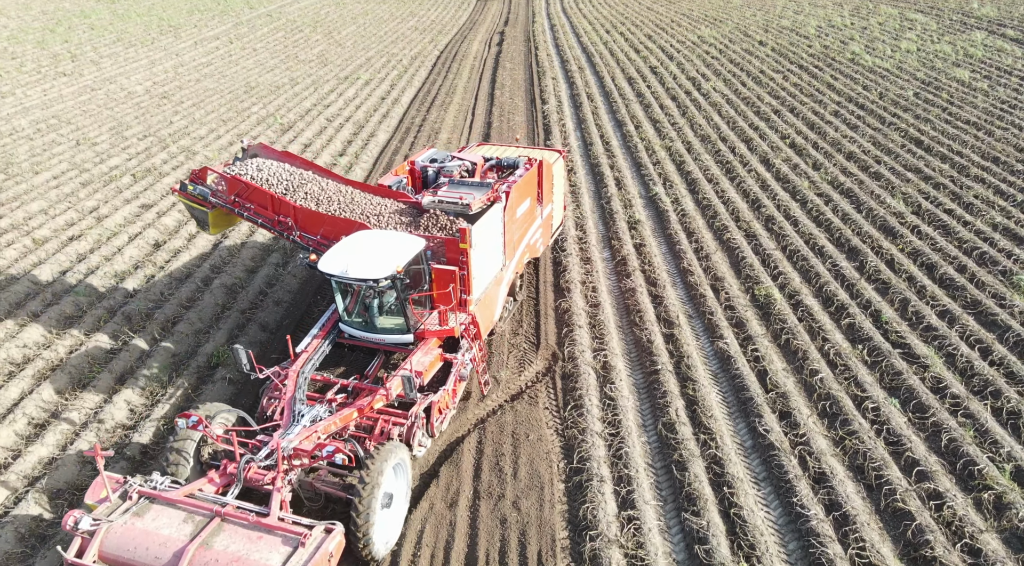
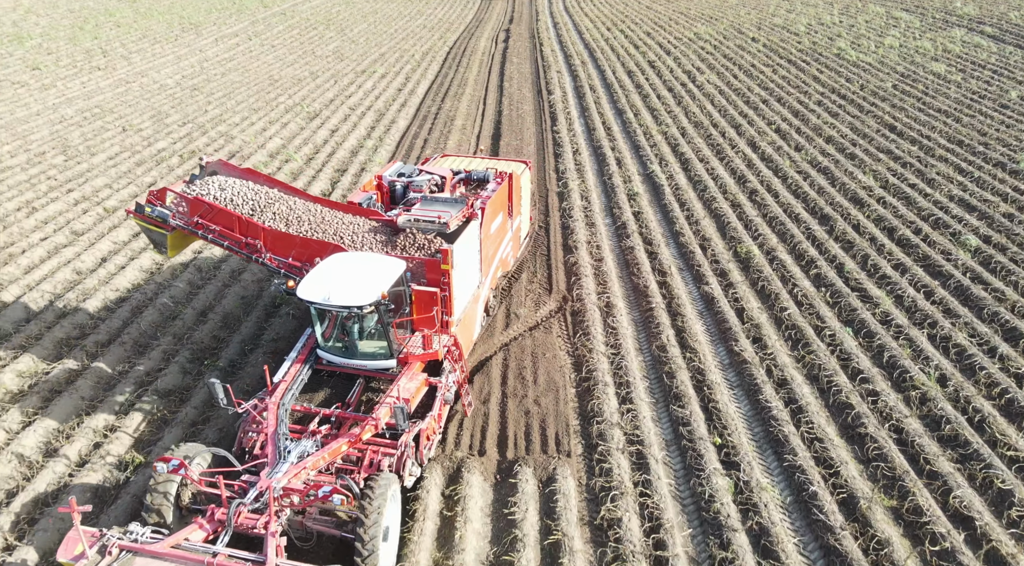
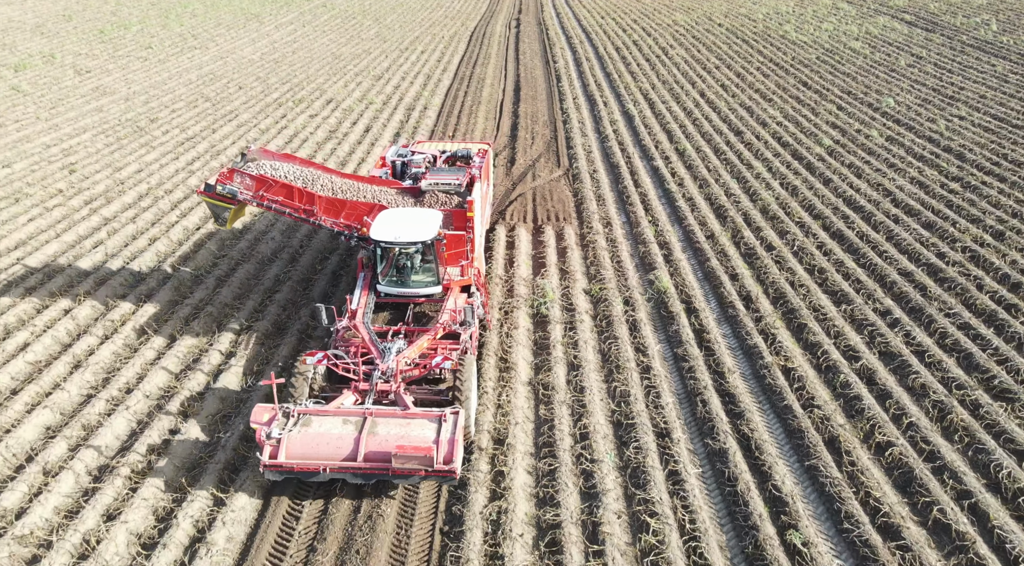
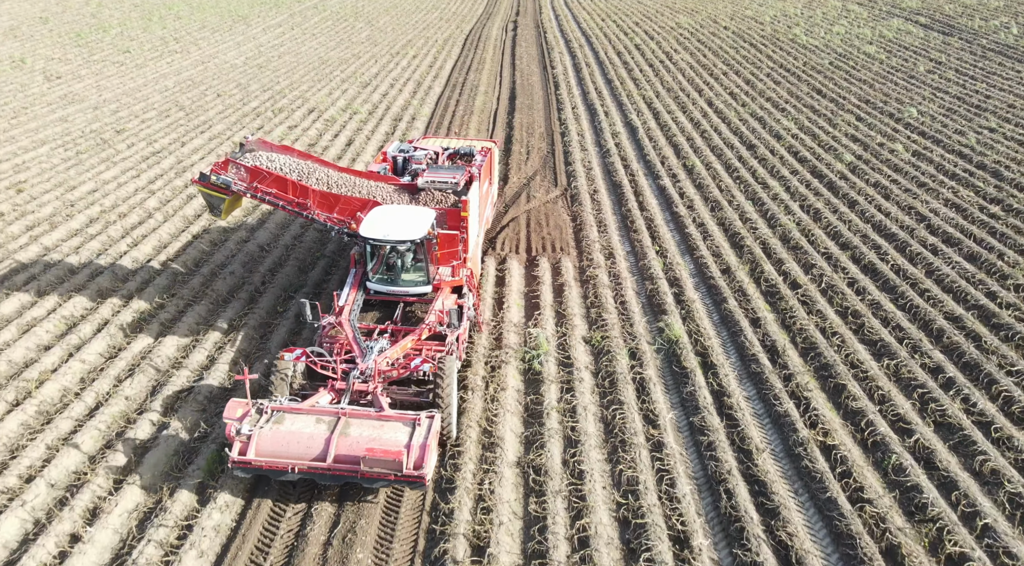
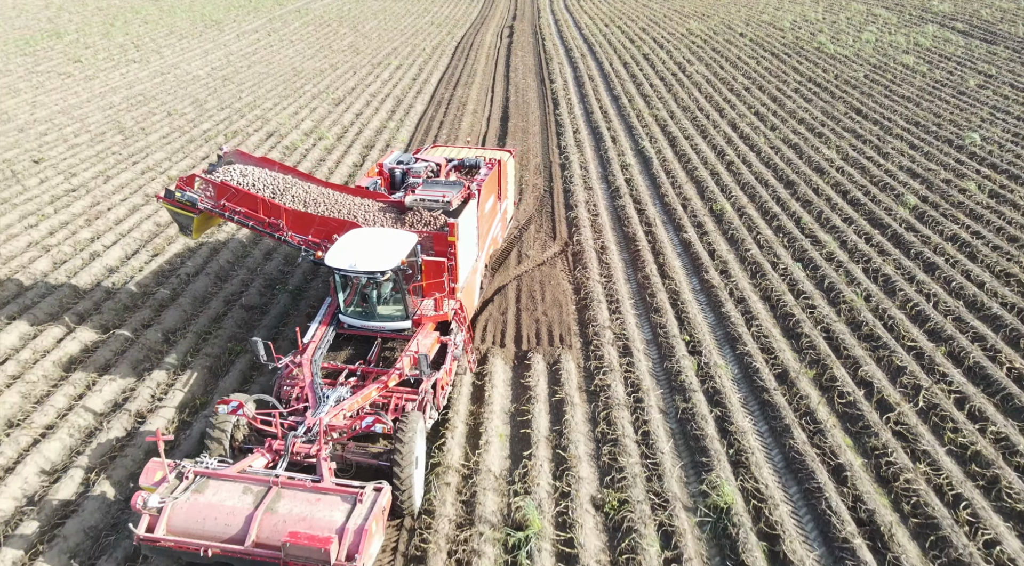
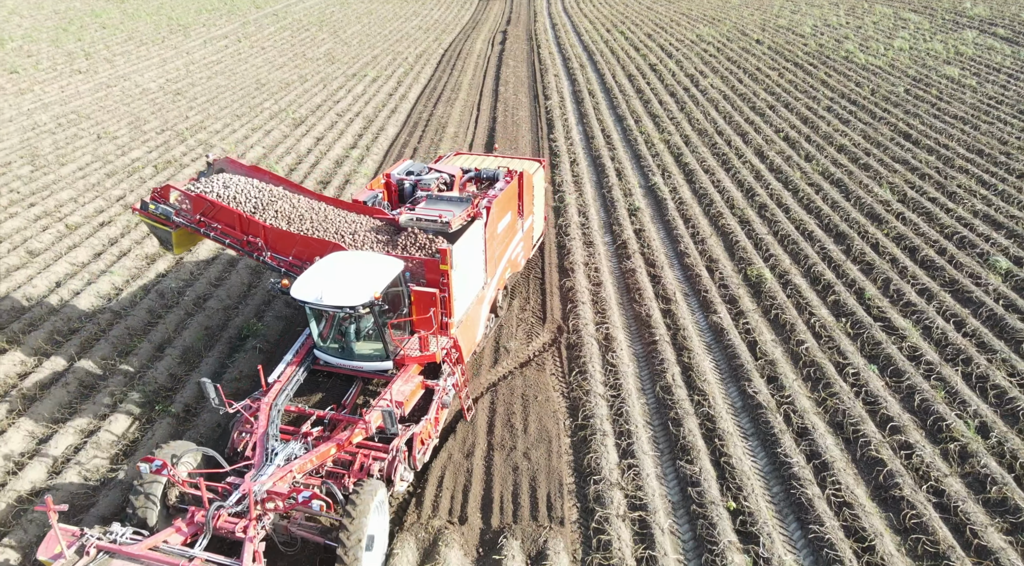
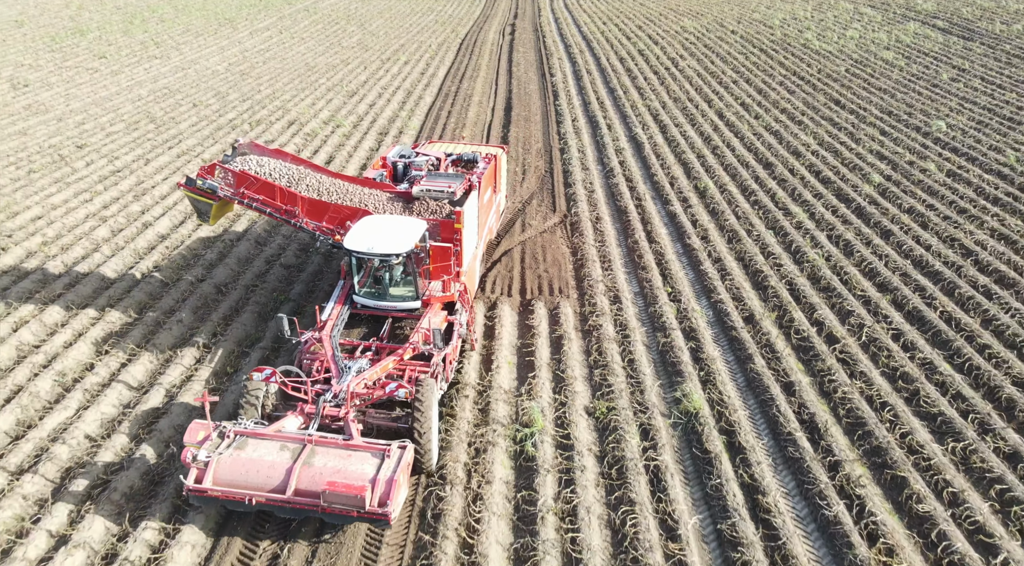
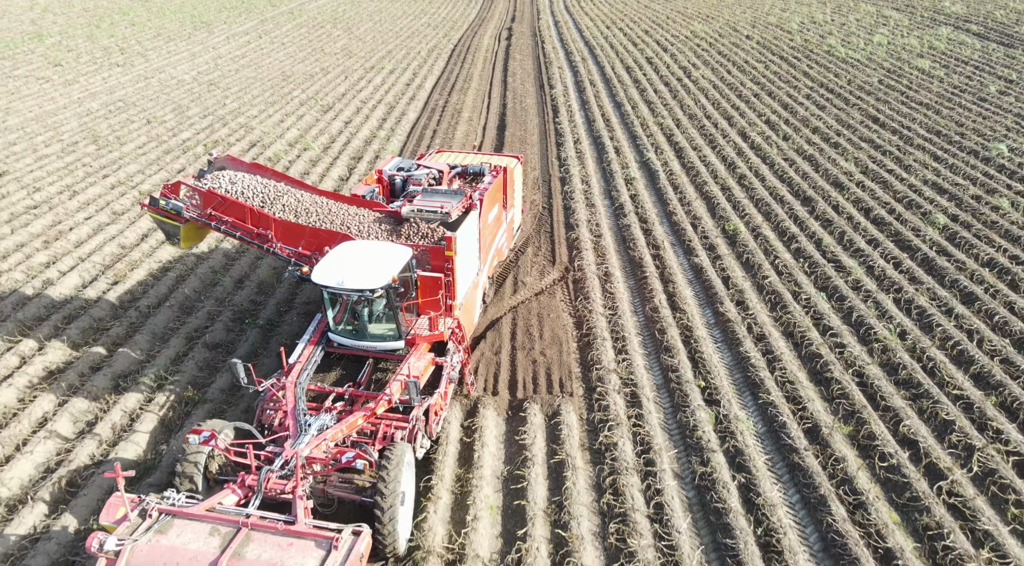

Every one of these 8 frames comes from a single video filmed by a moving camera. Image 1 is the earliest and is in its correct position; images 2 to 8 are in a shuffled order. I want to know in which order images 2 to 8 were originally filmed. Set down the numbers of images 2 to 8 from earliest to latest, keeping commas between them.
6, 2, 8, 5, 7, 4, 3
